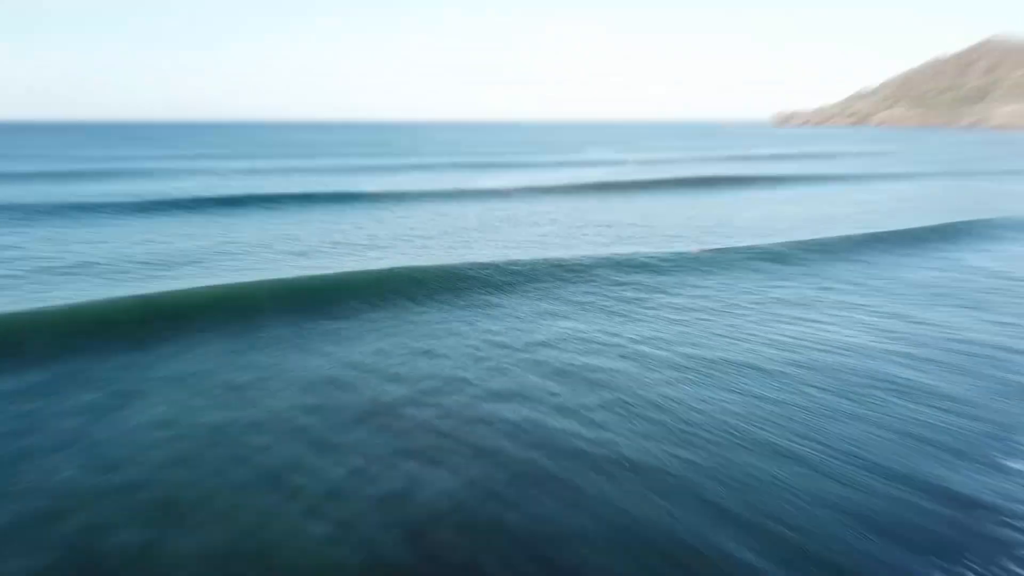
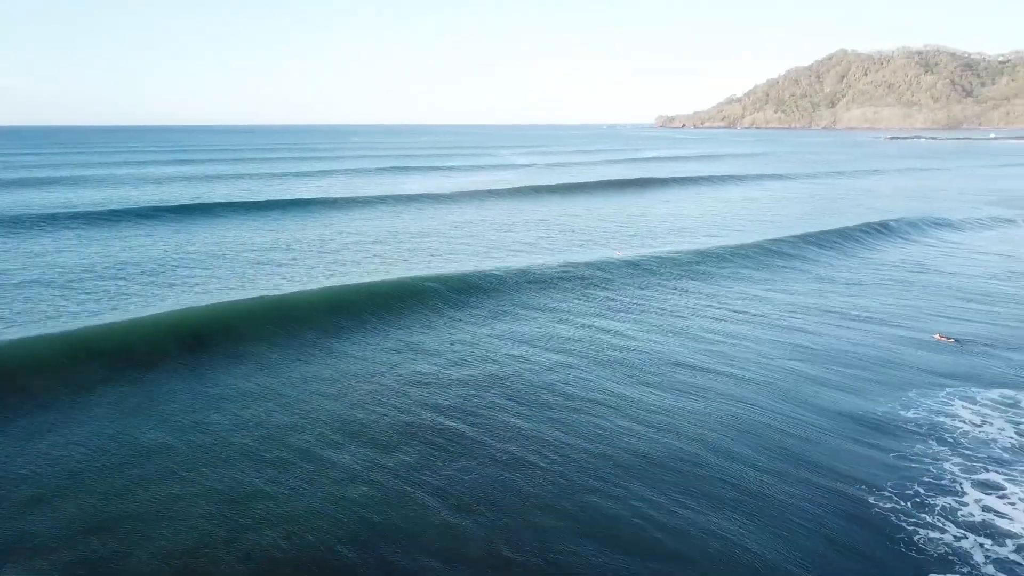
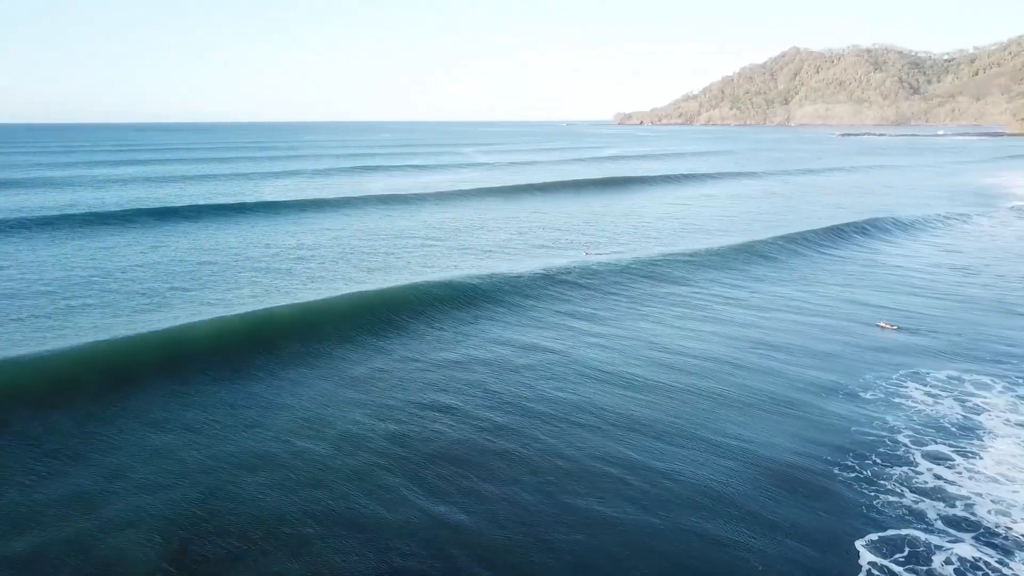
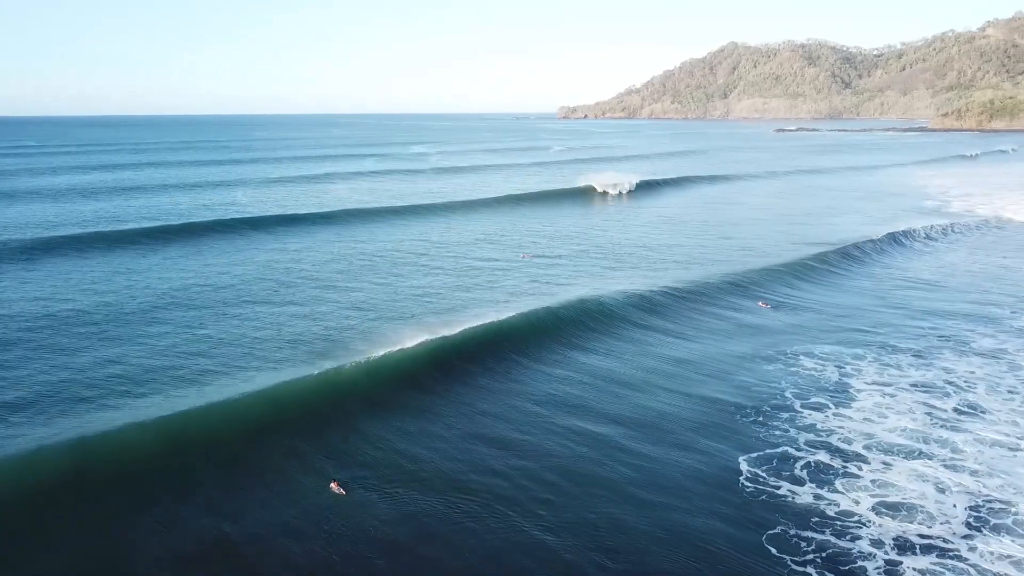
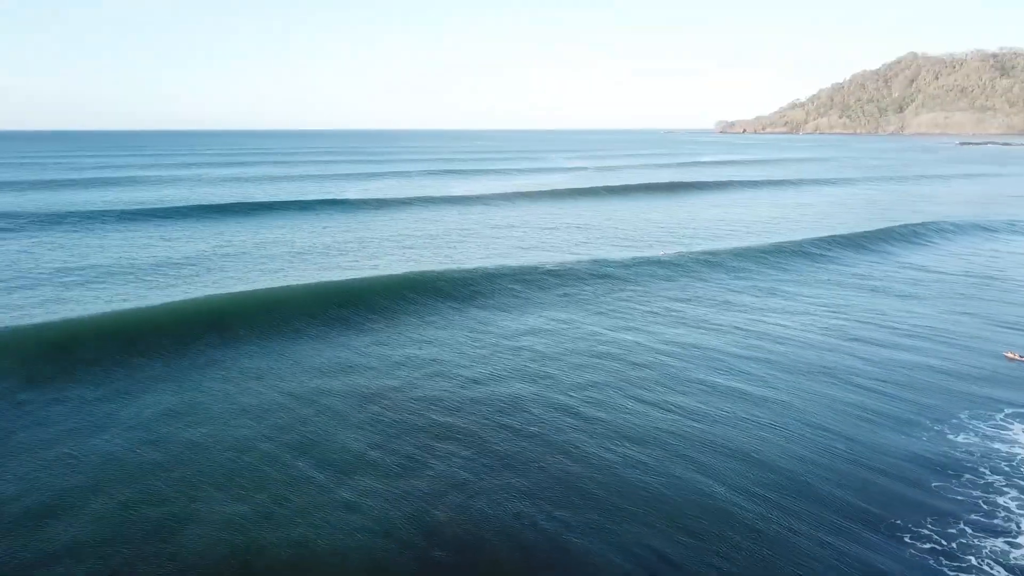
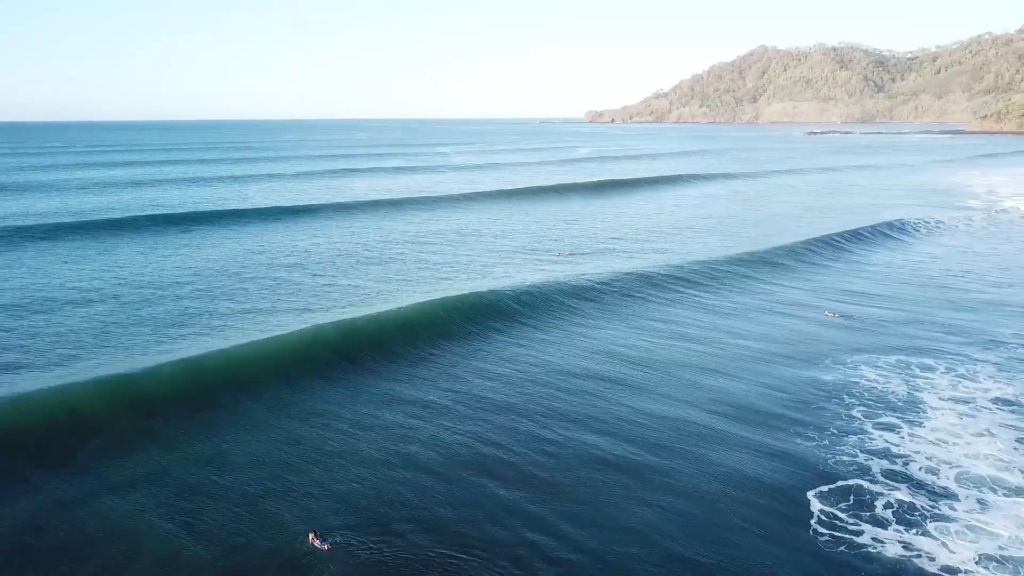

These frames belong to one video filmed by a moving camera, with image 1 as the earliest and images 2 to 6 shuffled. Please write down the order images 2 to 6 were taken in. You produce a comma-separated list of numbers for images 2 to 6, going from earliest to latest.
5, 2, 3, 6, 4
